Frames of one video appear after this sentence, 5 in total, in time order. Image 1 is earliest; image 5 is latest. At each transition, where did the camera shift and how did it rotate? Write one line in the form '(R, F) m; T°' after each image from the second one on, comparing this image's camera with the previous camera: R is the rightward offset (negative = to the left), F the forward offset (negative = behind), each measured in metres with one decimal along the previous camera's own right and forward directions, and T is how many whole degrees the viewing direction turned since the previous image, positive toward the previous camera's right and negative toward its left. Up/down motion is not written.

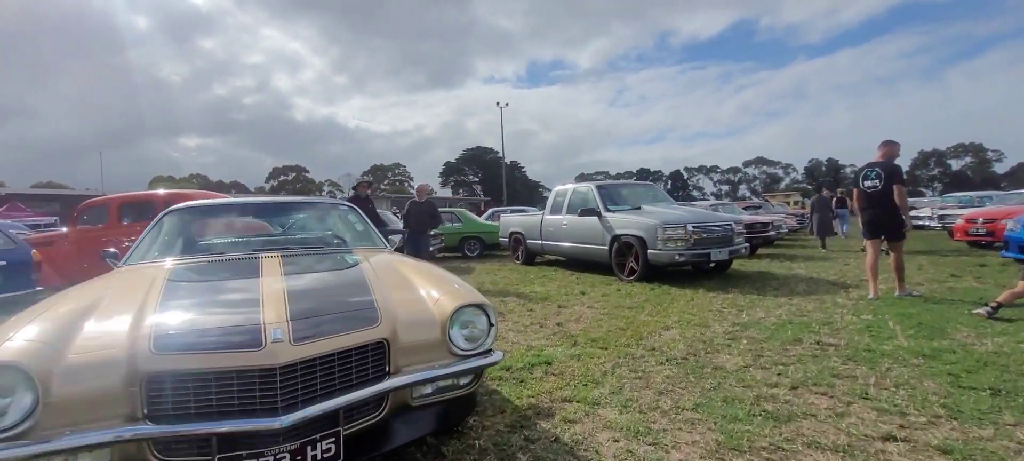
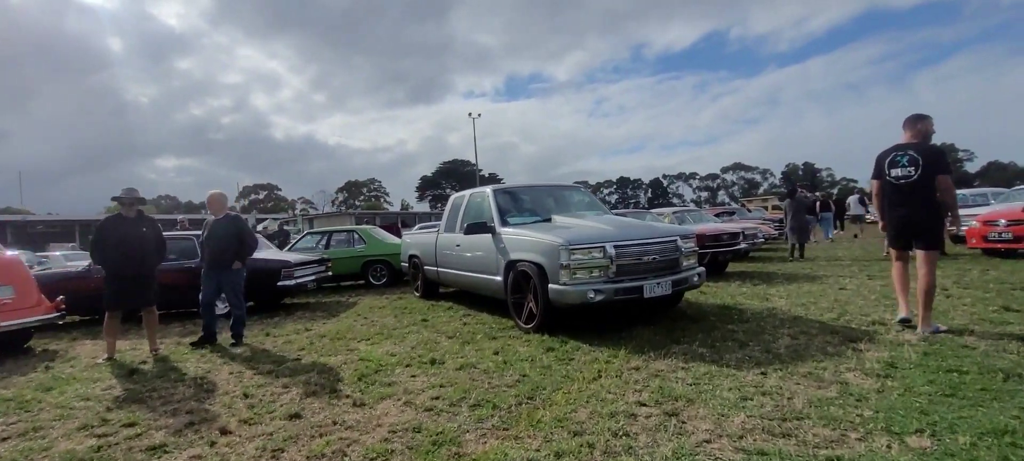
(+1.7, +2.9) m; +2°
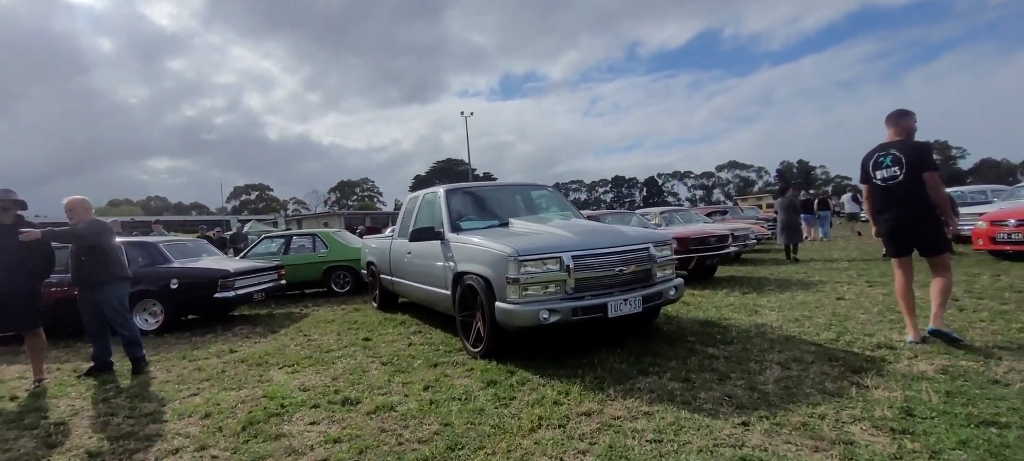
(+0.5, +0.8) m; +1°
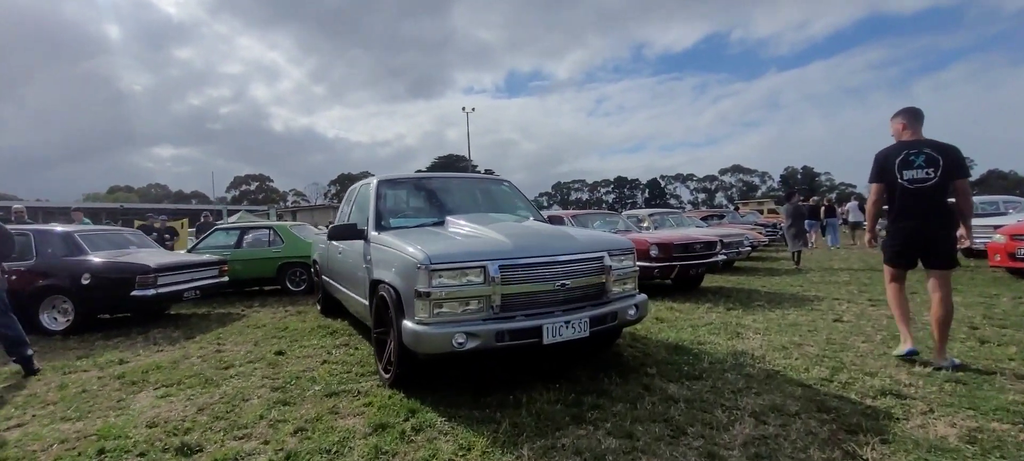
(+0.6, +0.9) m; 0°
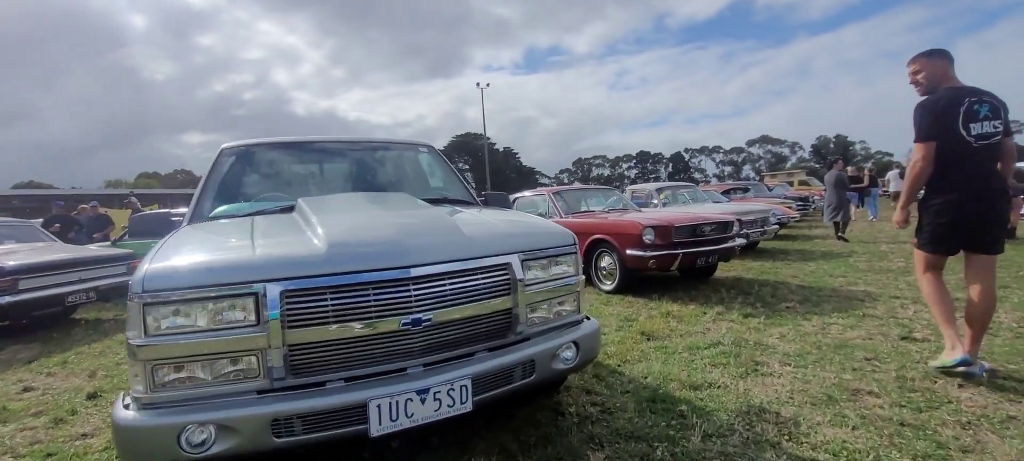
(+0.9, +1.7) m; -3°
